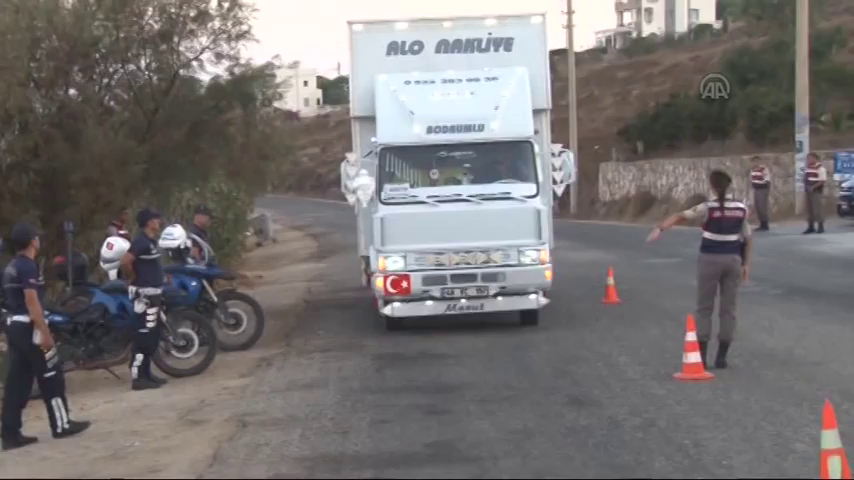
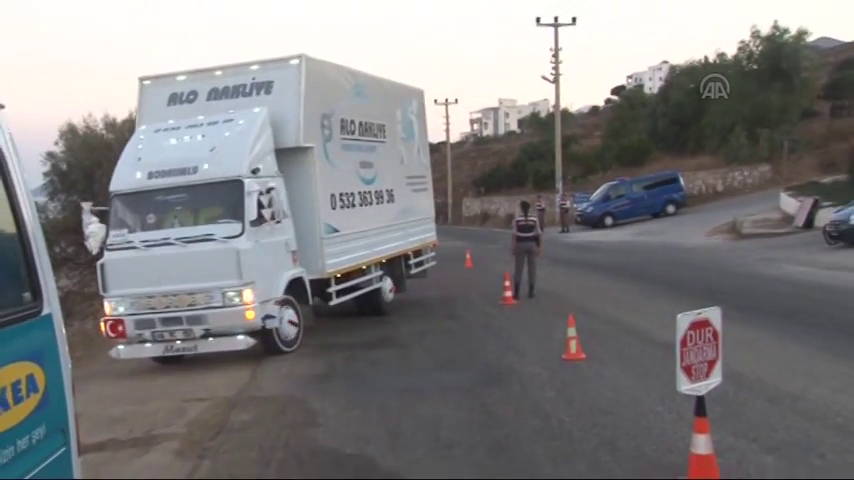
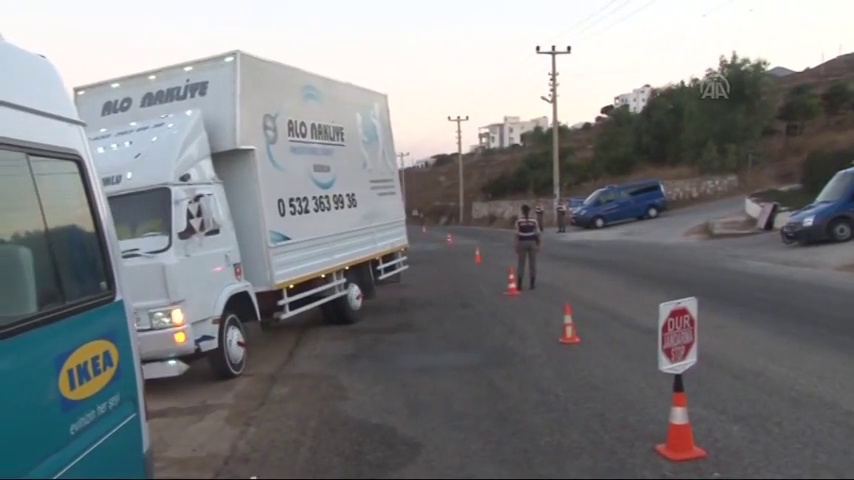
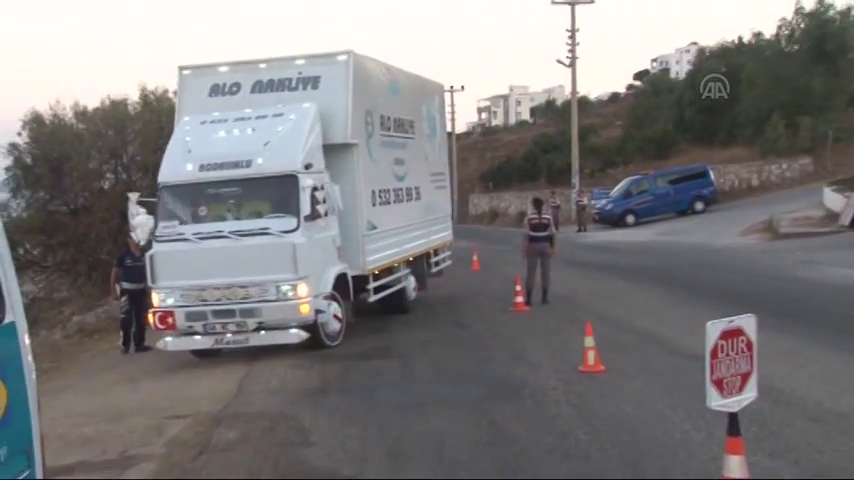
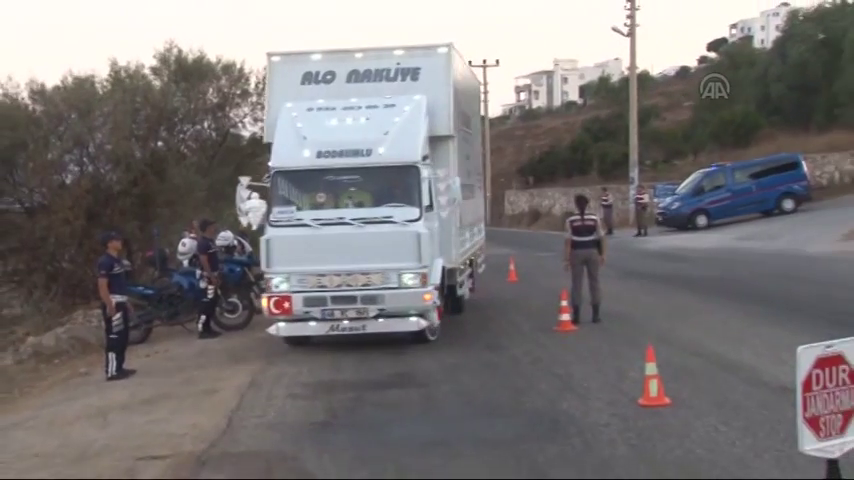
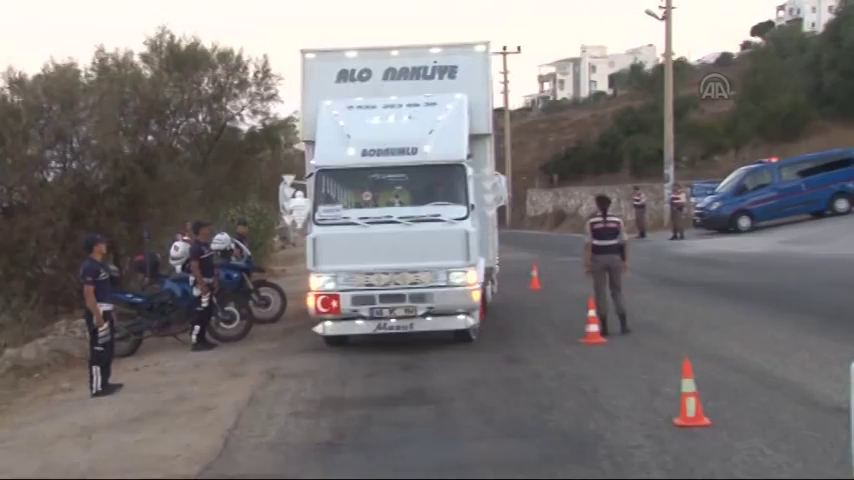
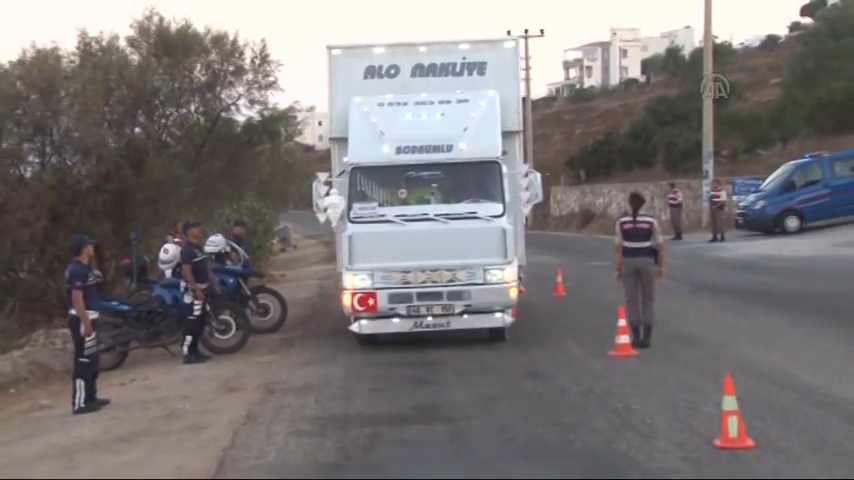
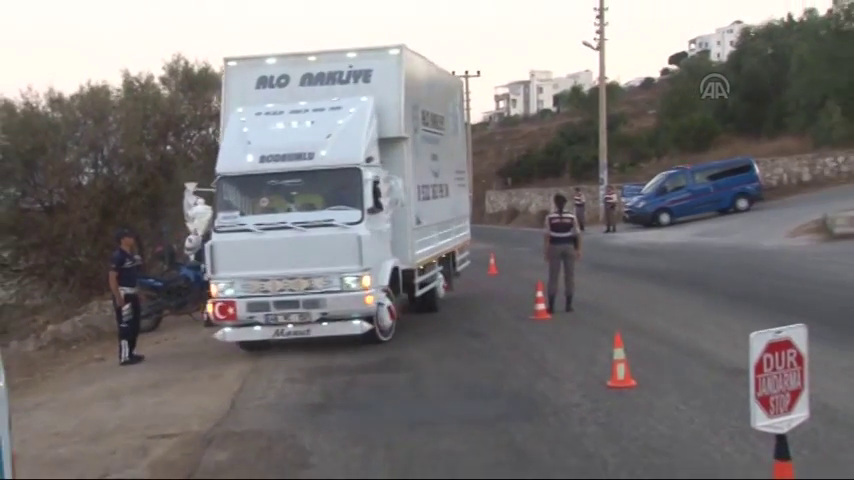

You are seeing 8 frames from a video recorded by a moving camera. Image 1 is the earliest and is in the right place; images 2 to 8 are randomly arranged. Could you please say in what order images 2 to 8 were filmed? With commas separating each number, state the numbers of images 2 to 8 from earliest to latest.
7, 6, 5, 8, 4, 2, 3
